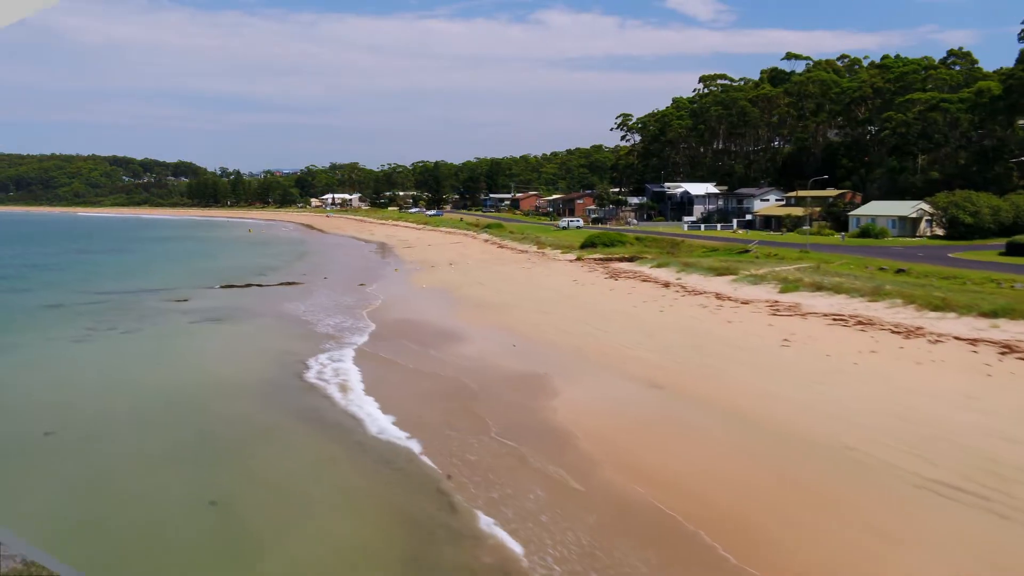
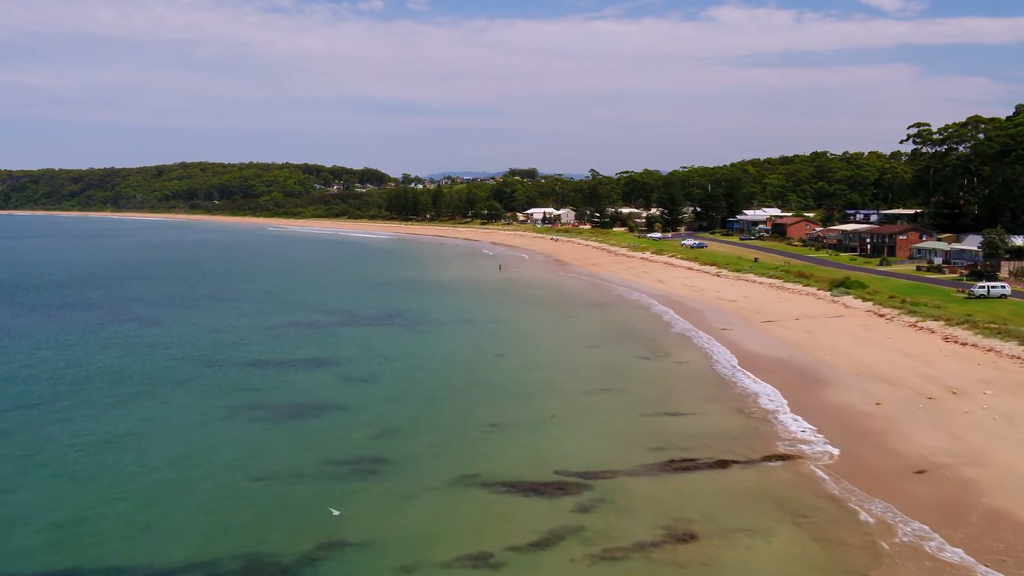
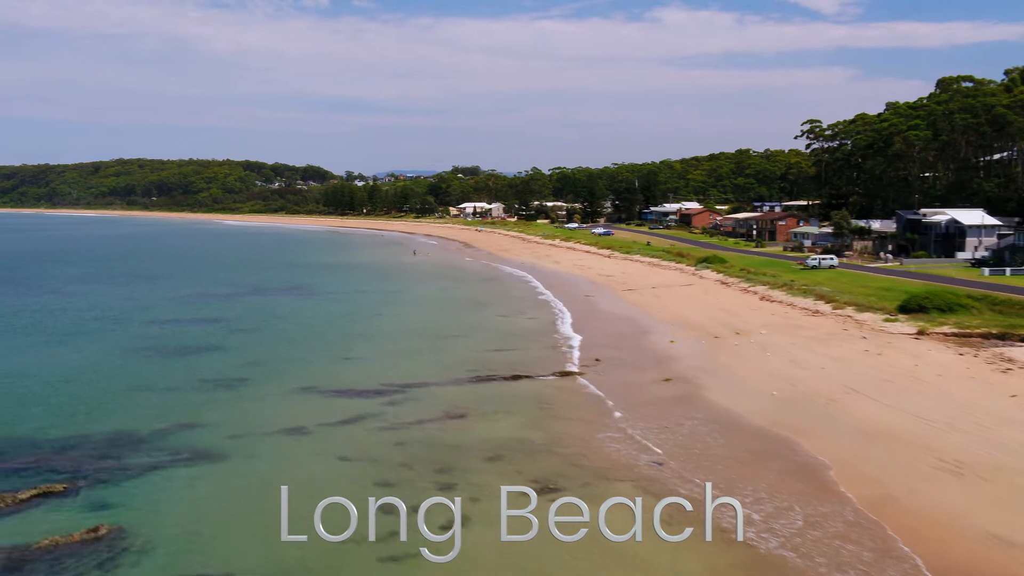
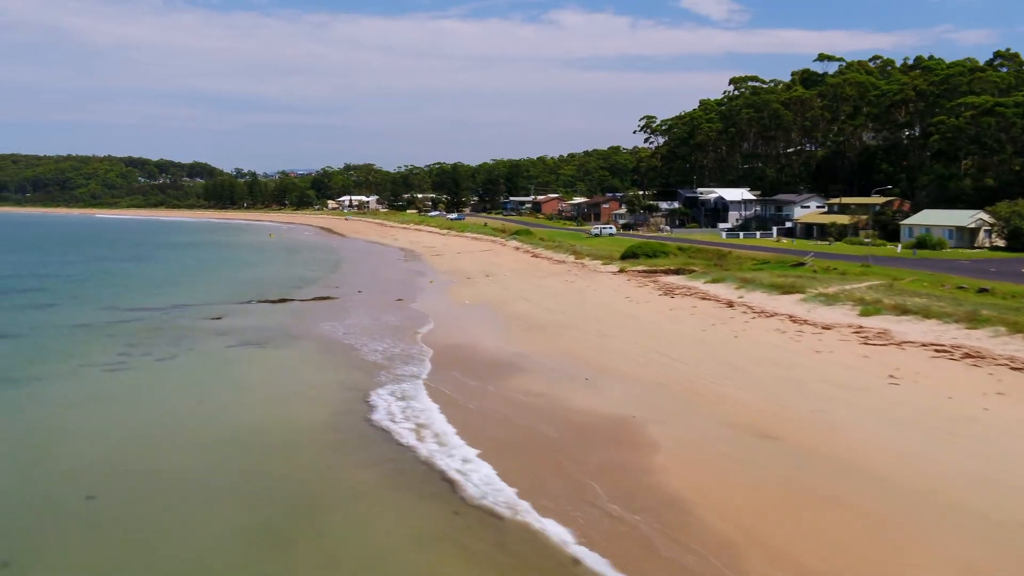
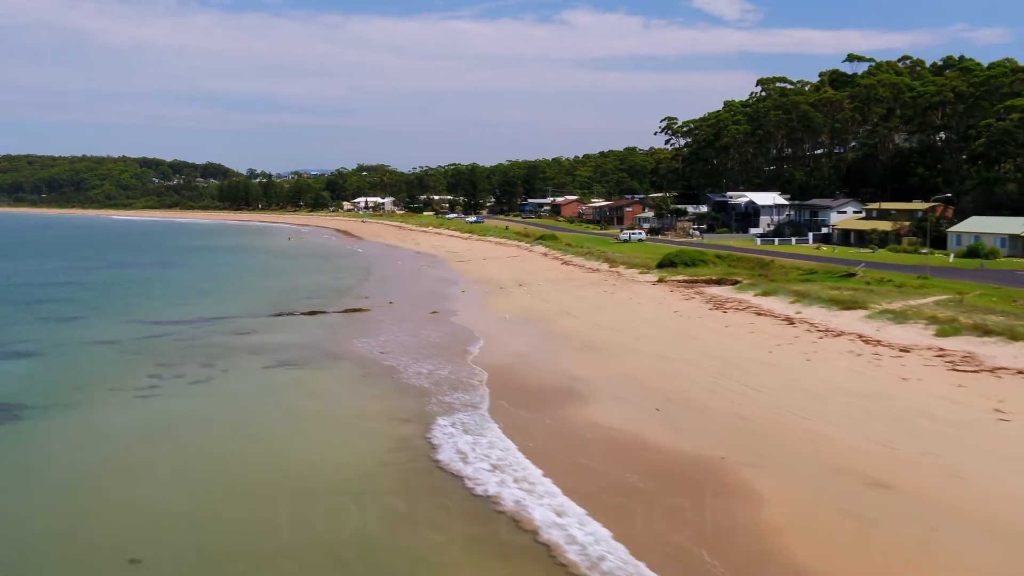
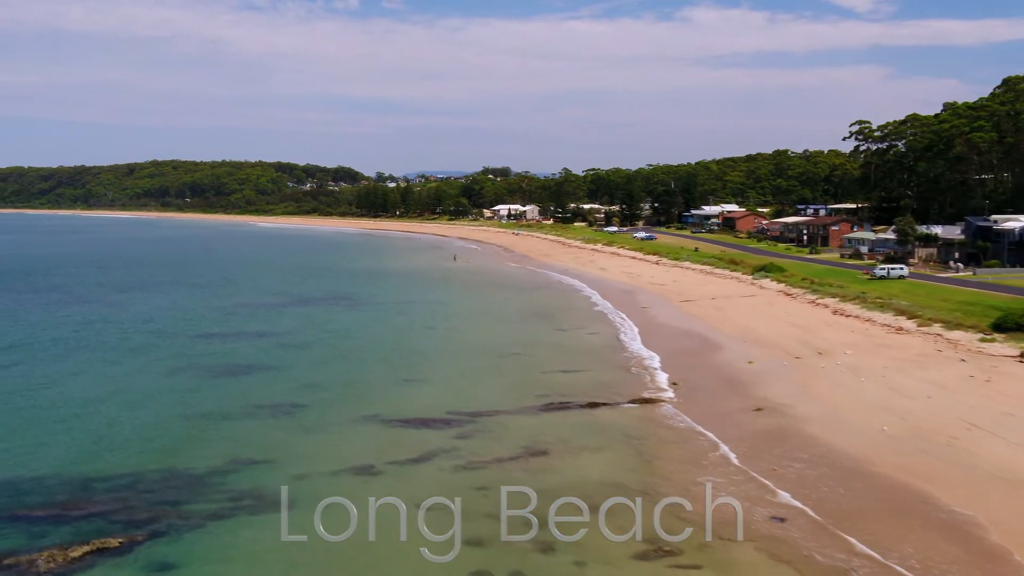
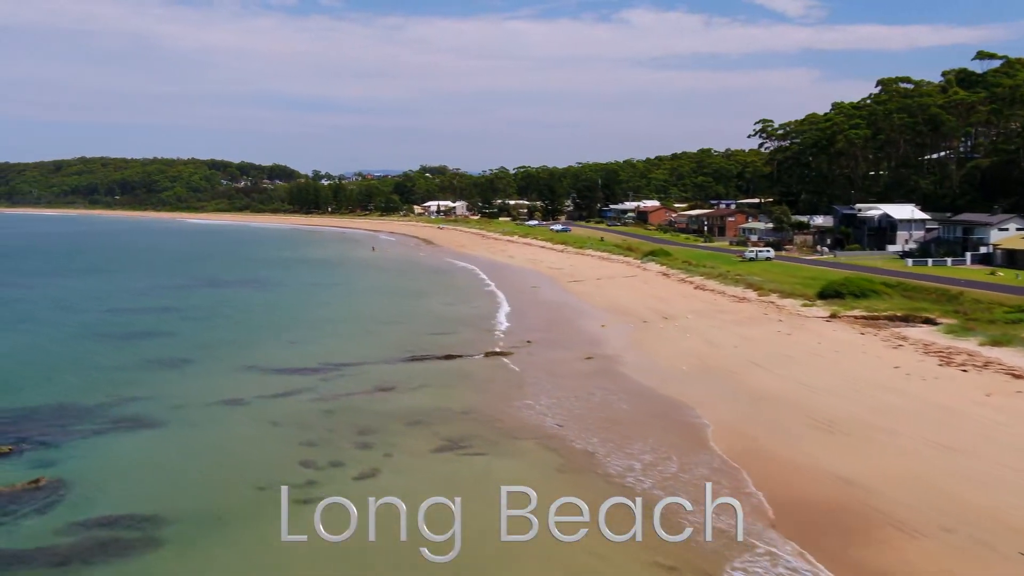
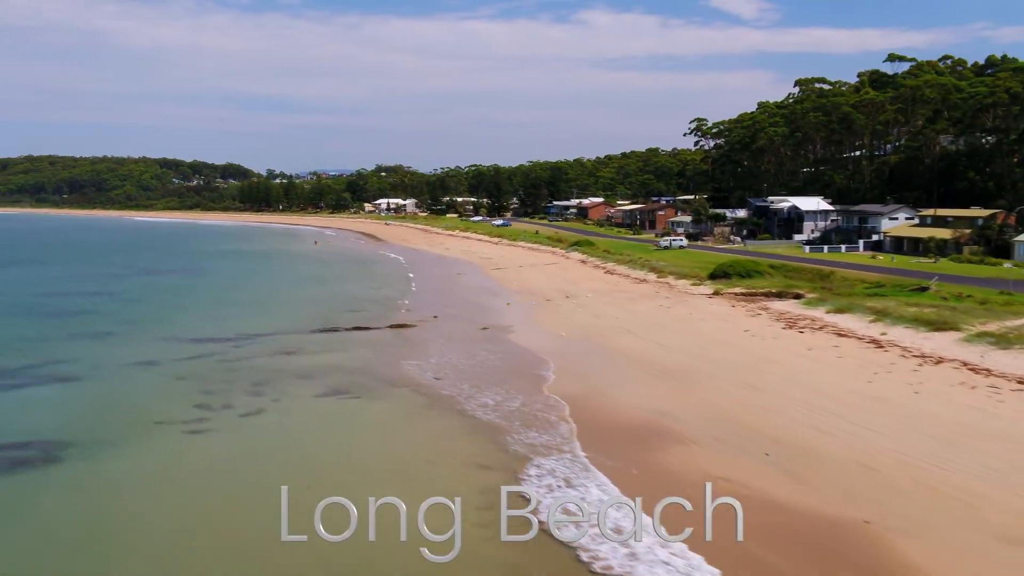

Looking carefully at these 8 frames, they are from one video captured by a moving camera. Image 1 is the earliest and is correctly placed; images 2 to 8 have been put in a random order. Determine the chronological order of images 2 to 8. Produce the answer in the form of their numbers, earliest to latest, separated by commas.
4, 5, 8, 7, 3, 6, 2
